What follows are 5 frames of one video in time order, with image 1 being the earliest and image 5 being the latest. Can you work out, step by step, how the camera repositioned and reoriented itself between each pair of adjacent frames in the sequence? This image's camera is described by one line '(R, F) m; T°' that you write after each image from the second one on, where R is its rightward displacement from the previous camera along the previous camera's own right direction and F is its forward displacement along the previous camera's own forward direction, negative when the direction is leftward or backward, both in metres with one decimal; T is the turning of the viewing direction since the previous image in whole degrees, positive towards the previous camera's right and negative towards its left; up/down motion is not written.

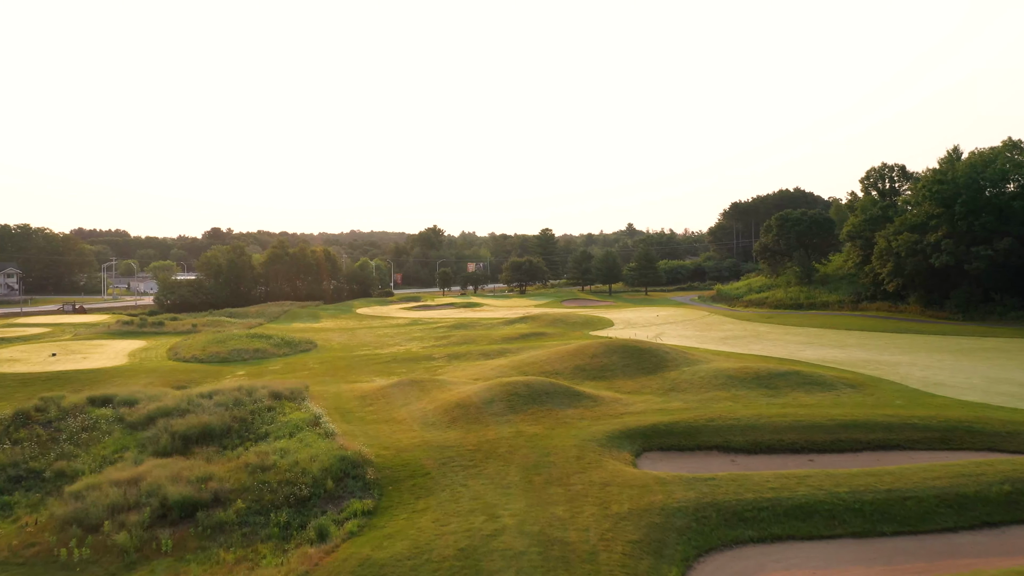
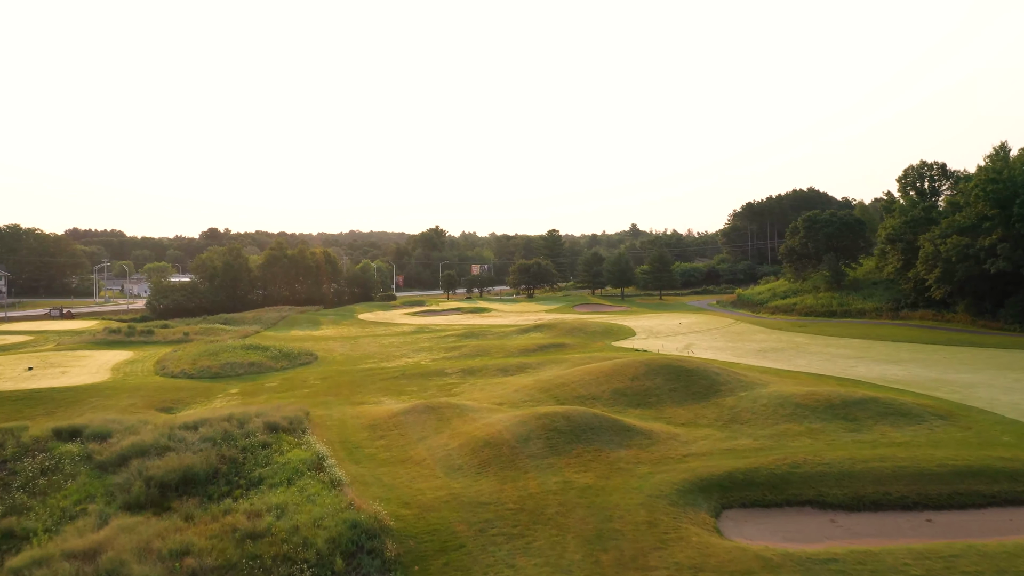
(-0.8, +2.8) m; 0°
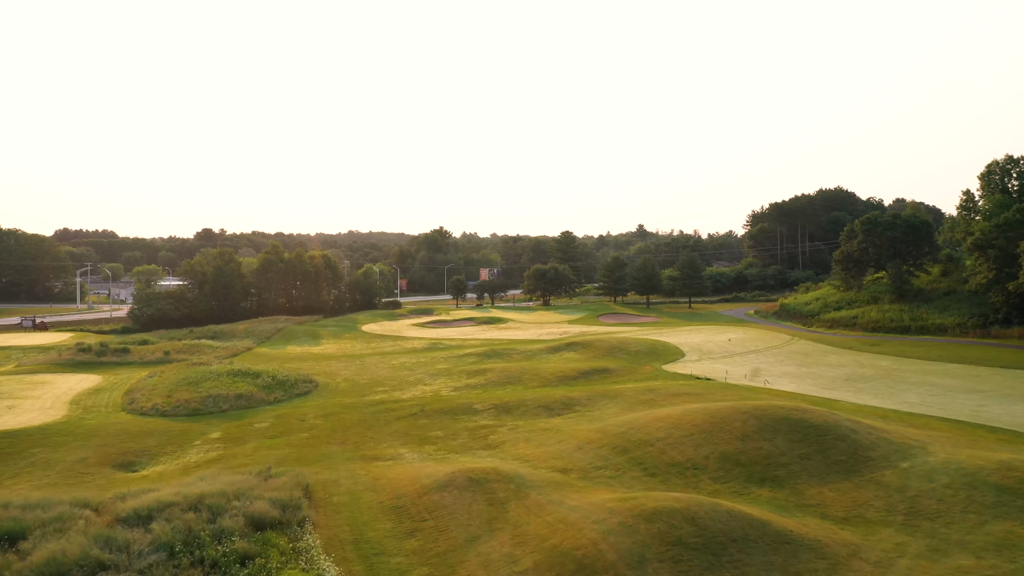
(-1.3, +5.1) m; 0°
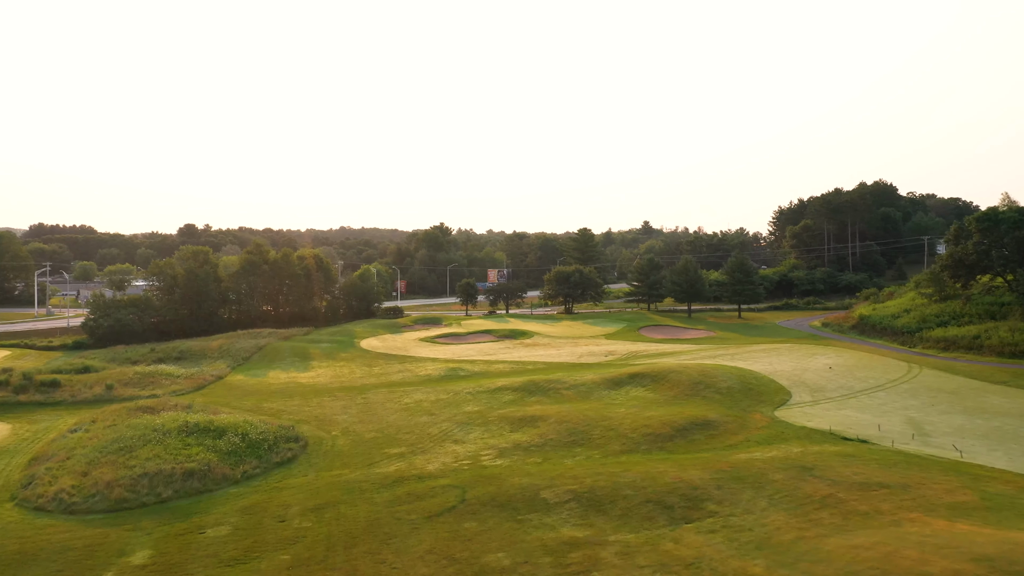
(-1.9, +8.1) m; +1°
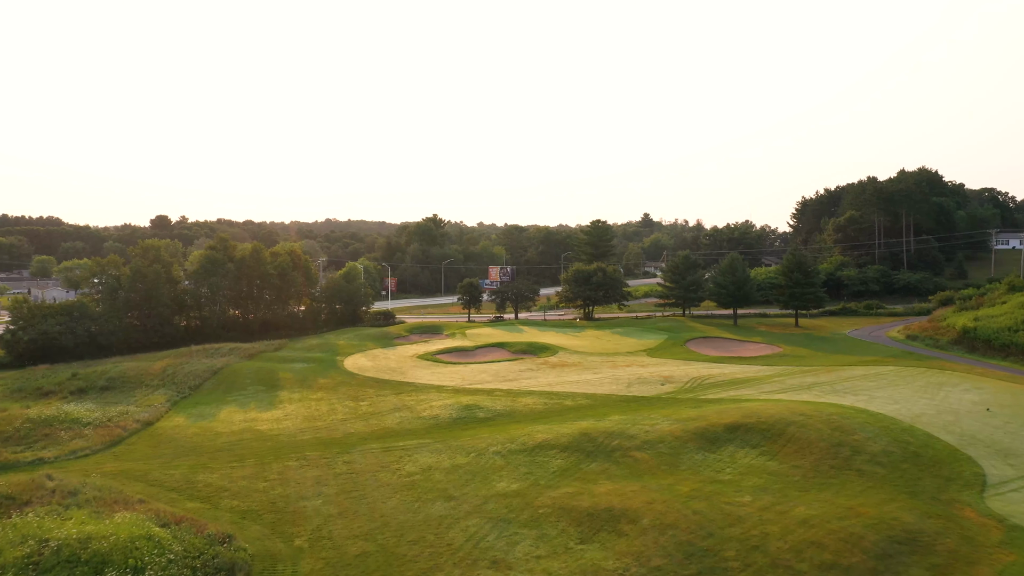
(-1.4, +8.3) m; +1°
